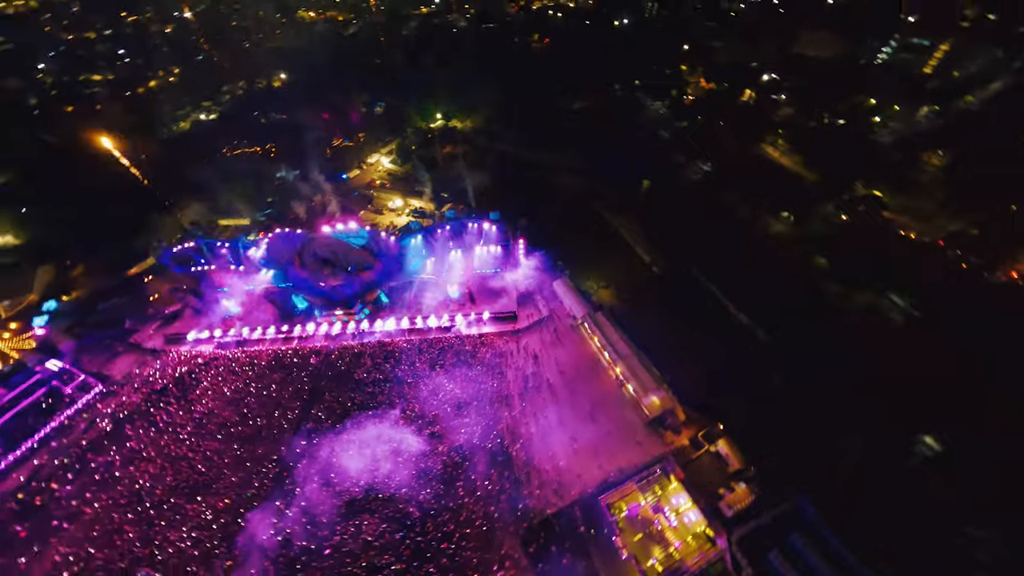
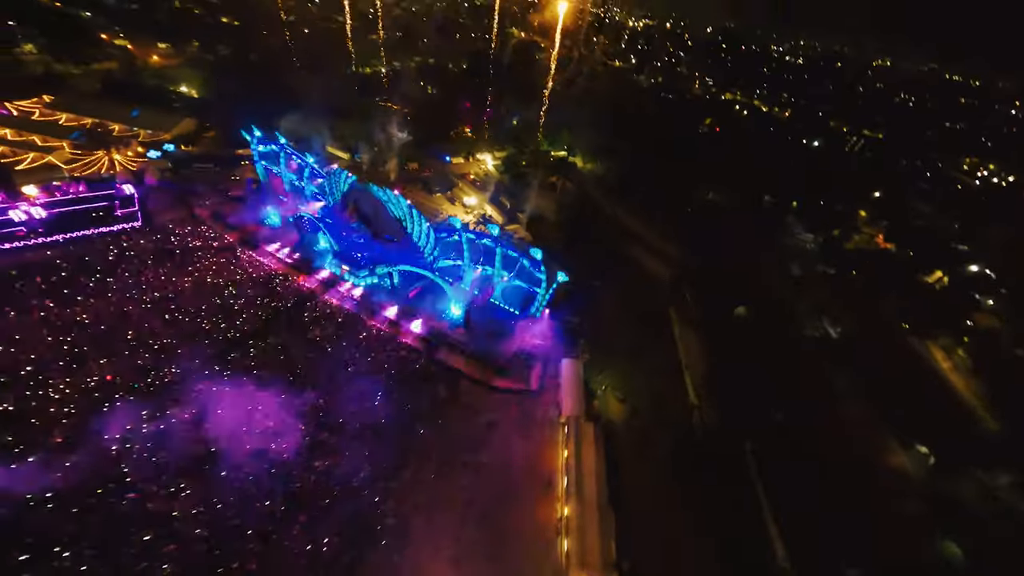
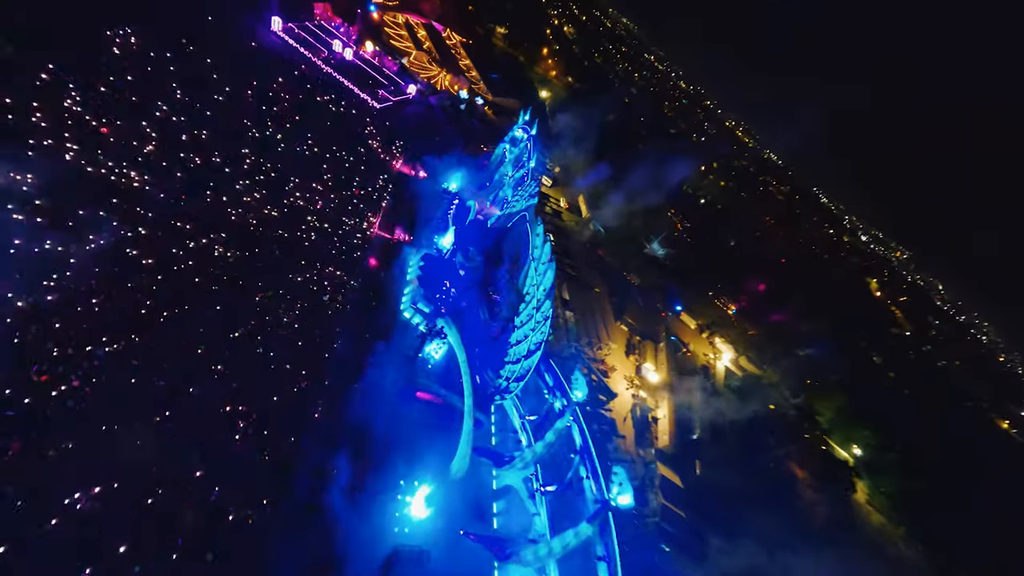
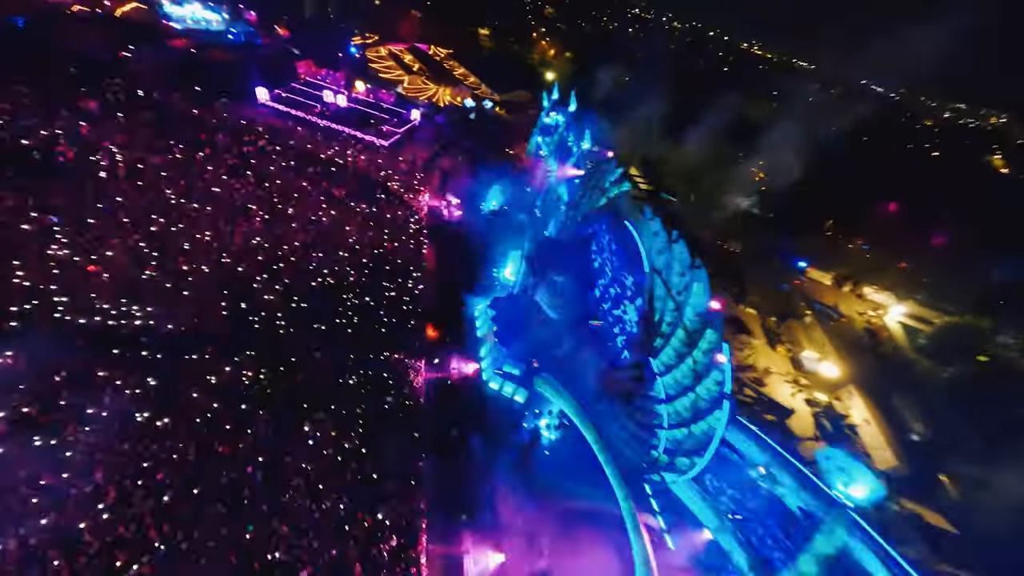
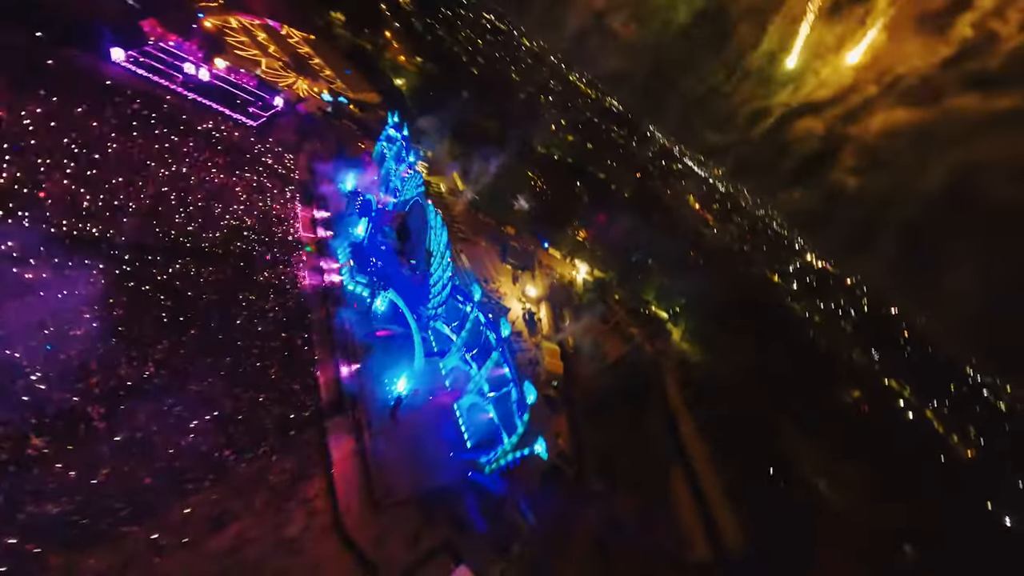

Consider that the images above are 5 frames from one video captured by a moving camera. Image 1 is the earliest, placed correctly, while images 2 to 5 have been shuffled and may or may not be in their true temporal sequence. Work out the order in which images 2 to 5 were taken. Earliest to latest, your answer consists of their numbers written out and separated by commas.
2, 5, 3, 4
